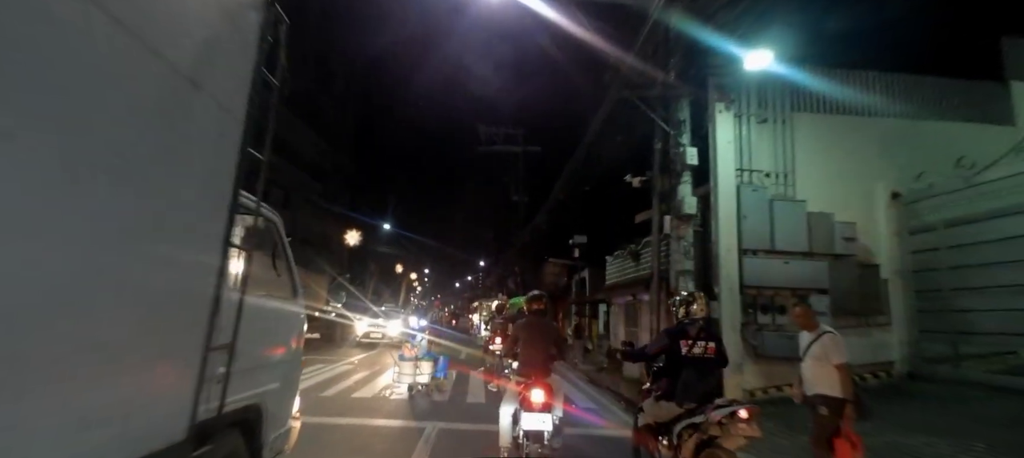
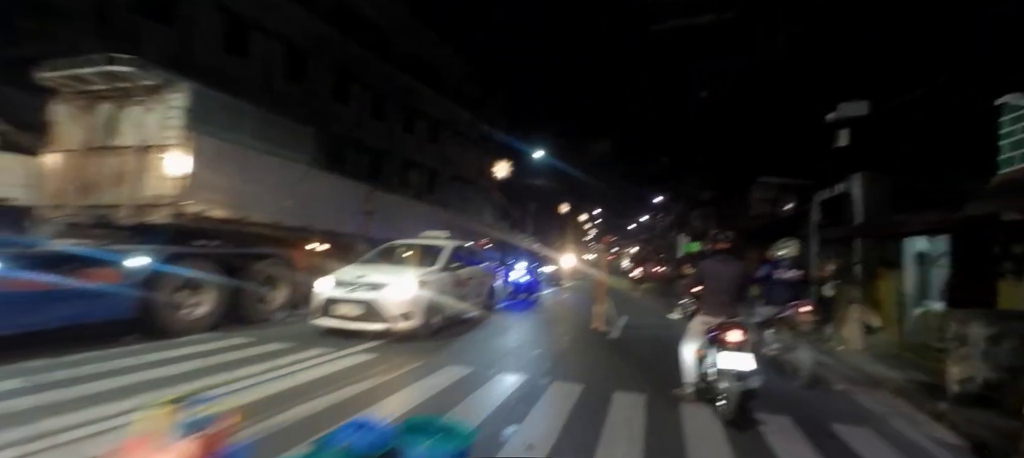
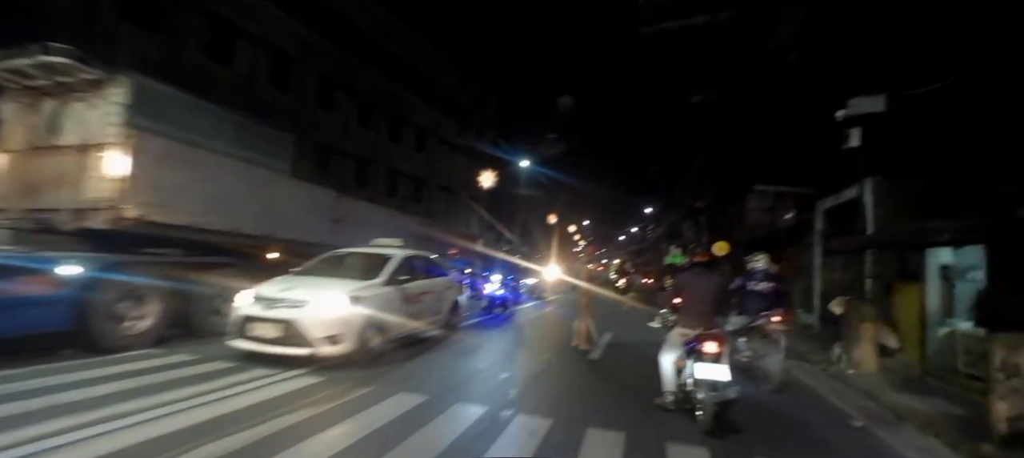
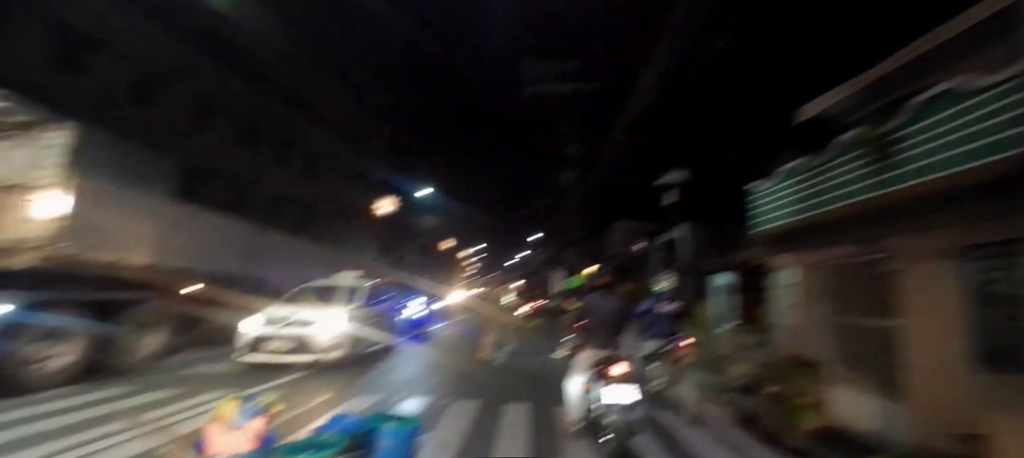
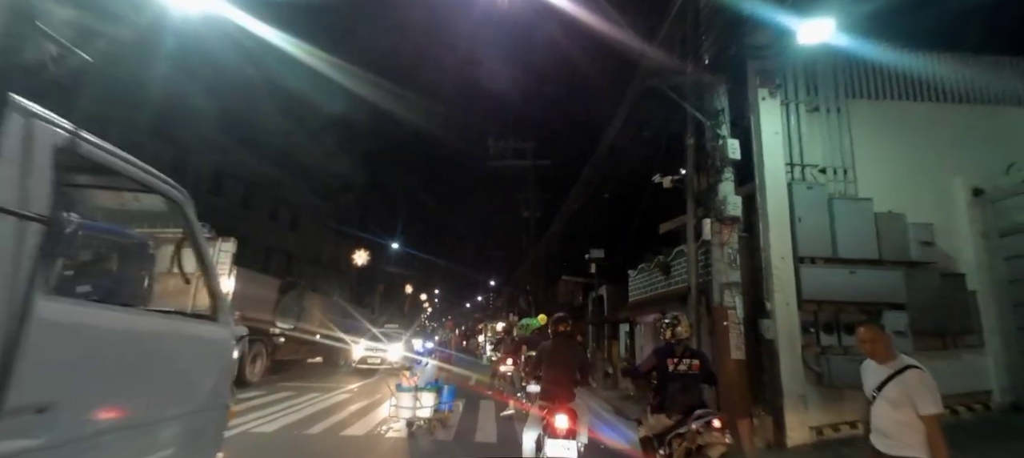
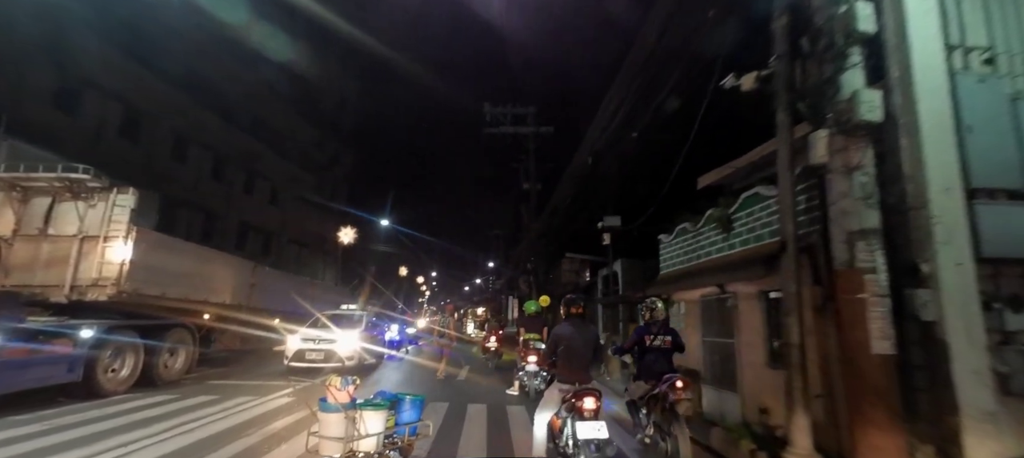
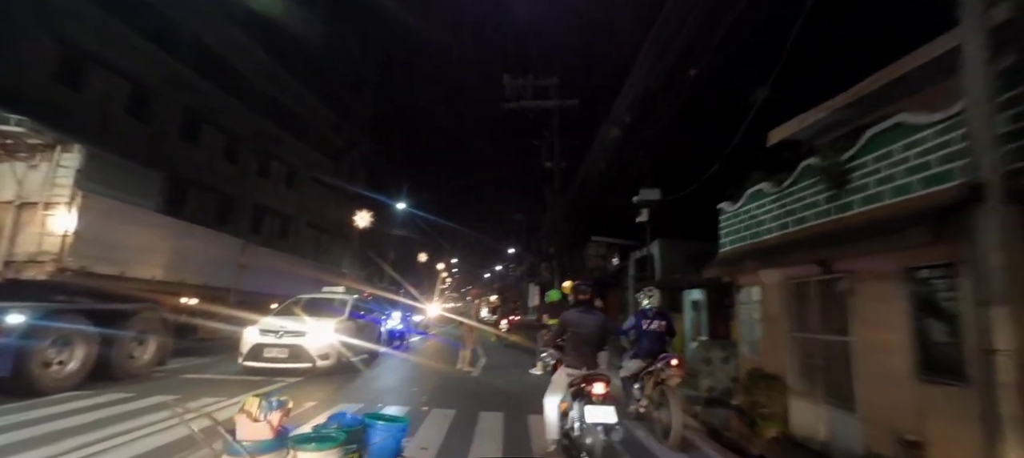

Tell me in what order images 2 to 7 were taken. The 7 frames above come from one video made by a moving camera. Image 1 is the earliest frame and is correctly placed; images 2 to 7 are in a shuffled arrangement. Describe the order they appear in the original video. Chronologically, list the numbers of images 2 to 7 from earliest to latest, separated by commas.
5, 6, 7, 4, 2, 3
